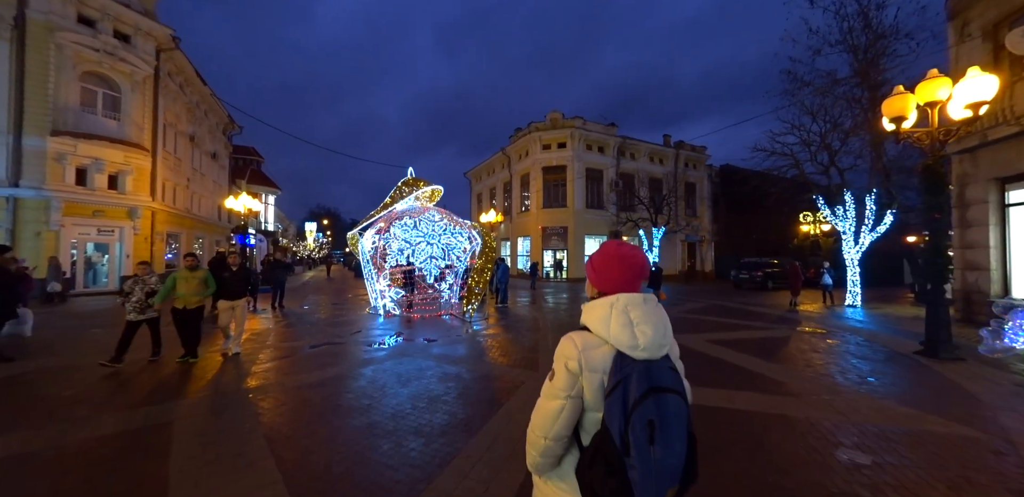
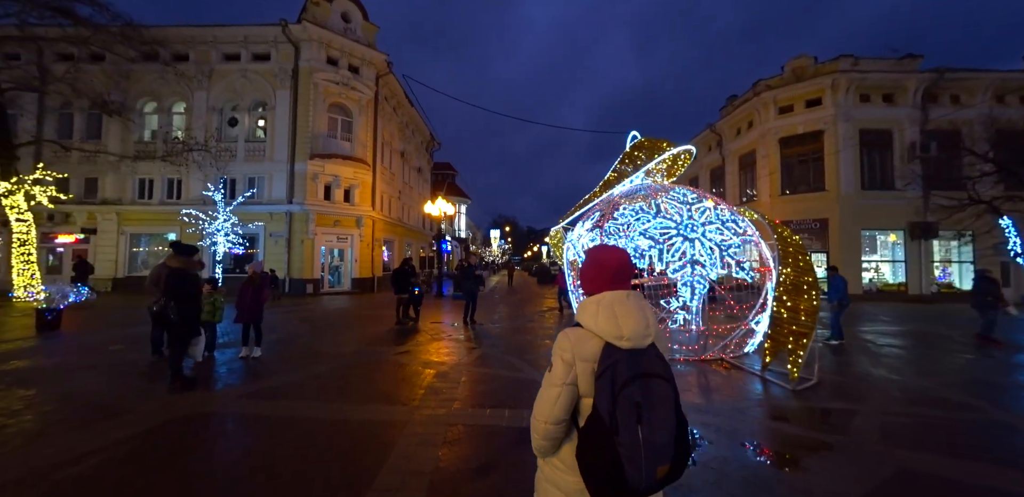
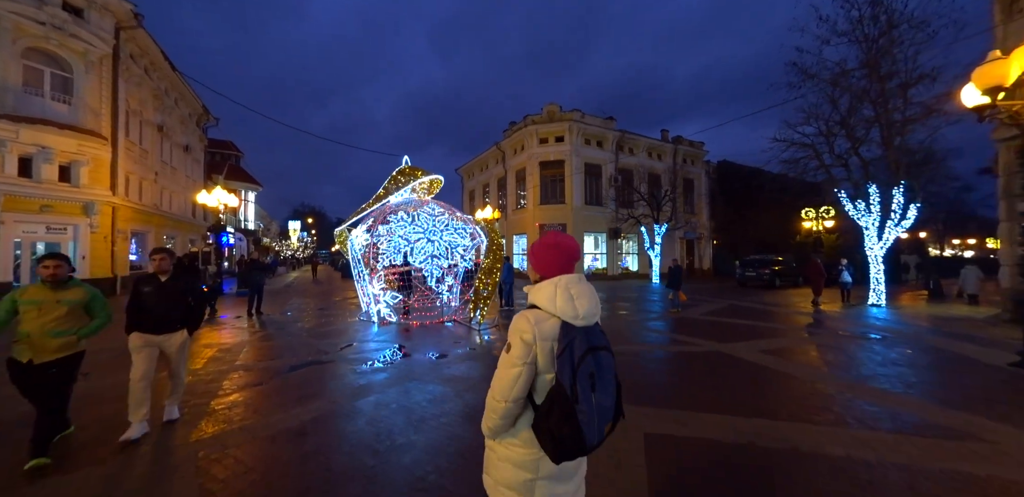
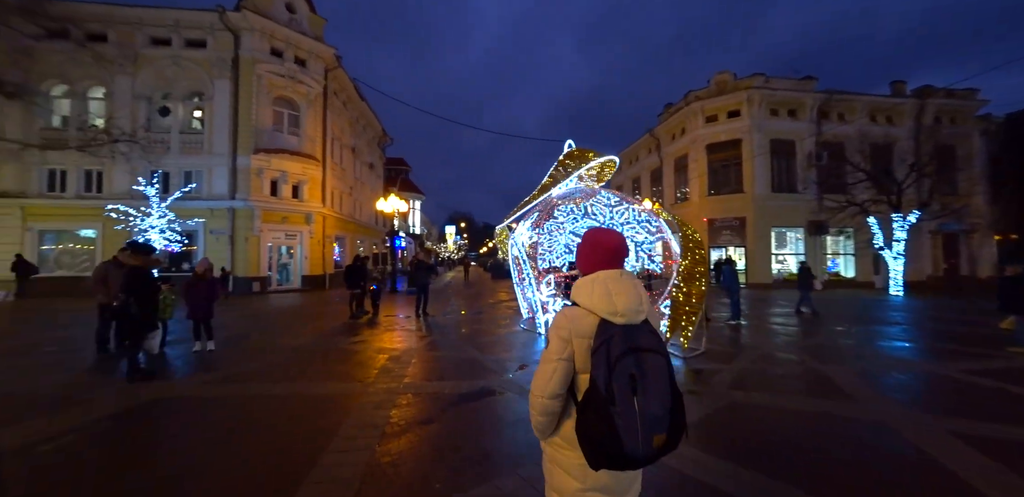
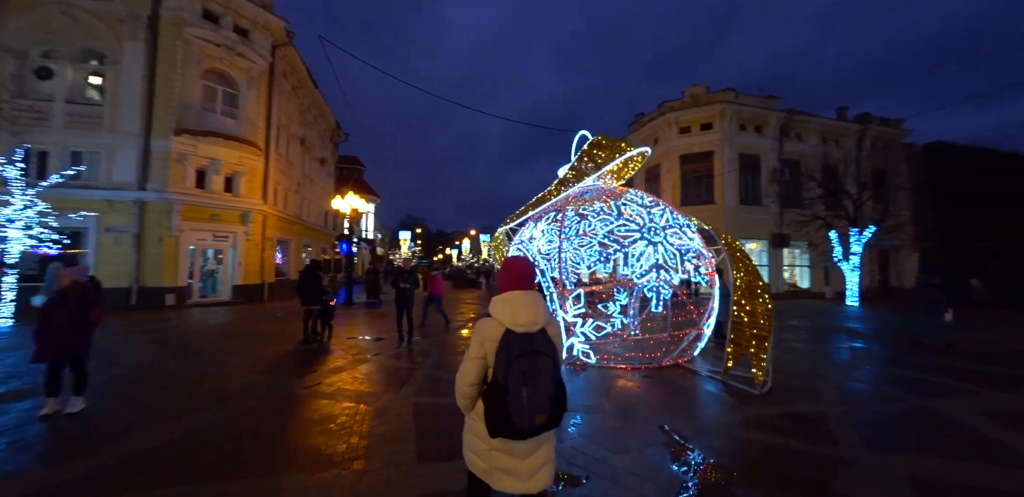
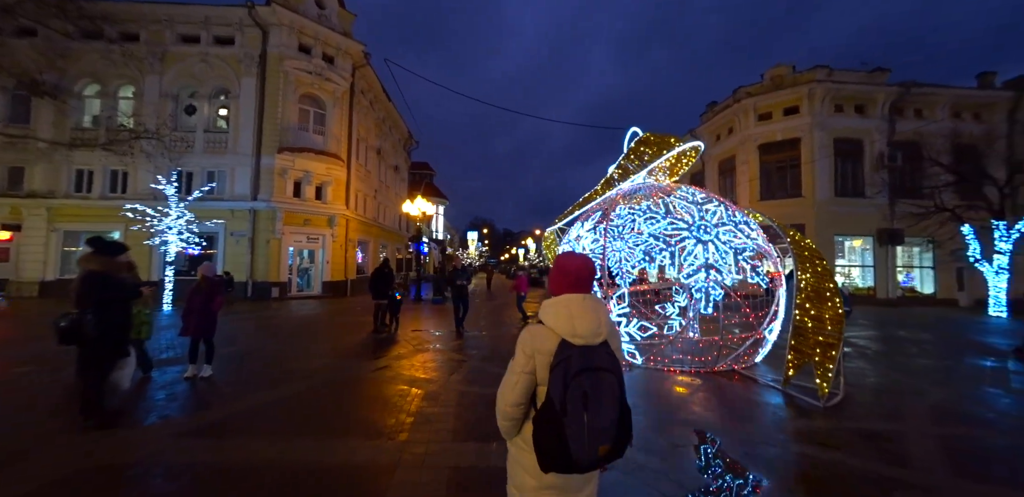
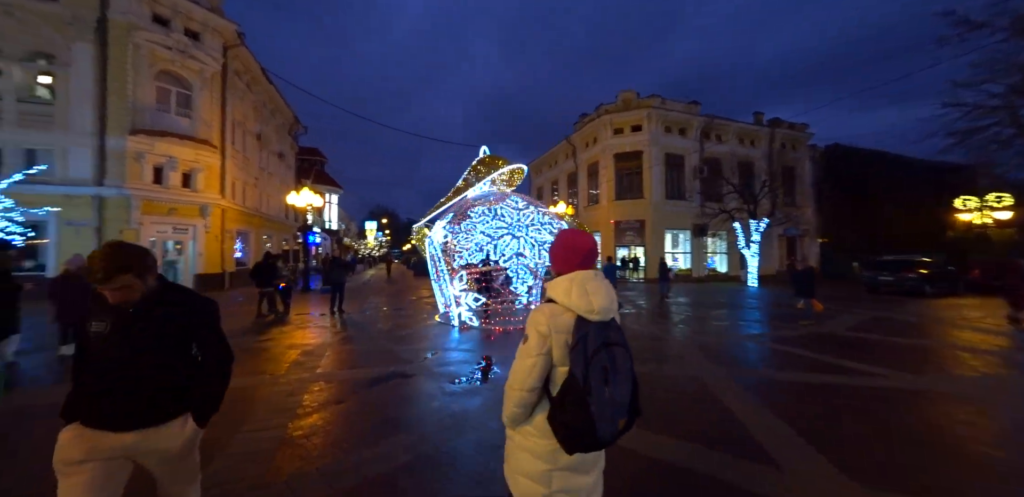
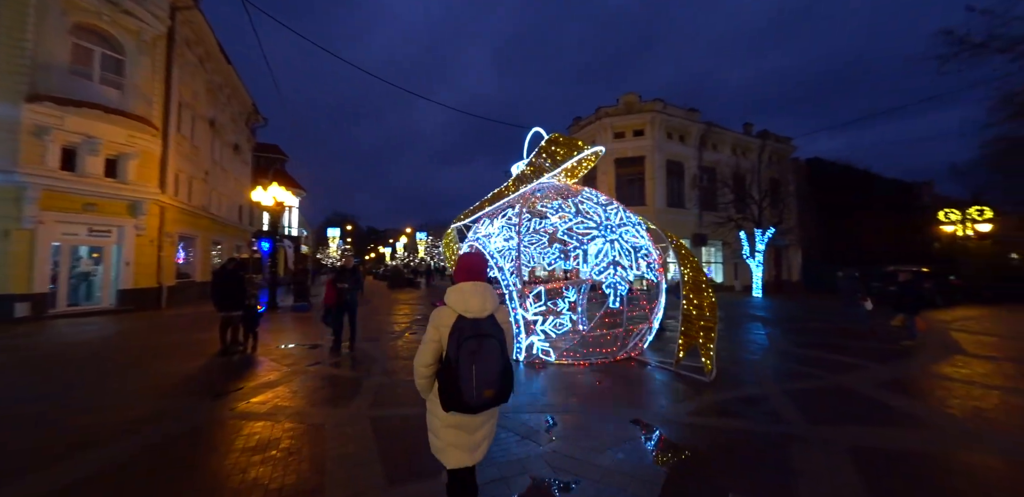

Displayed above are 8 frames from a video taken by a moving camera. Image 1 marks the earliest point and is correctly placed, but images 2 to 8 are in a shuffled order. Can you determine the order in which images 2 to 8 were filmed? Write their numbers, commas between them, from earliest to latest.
3, 7, 4, 2, 6, 5, 8
